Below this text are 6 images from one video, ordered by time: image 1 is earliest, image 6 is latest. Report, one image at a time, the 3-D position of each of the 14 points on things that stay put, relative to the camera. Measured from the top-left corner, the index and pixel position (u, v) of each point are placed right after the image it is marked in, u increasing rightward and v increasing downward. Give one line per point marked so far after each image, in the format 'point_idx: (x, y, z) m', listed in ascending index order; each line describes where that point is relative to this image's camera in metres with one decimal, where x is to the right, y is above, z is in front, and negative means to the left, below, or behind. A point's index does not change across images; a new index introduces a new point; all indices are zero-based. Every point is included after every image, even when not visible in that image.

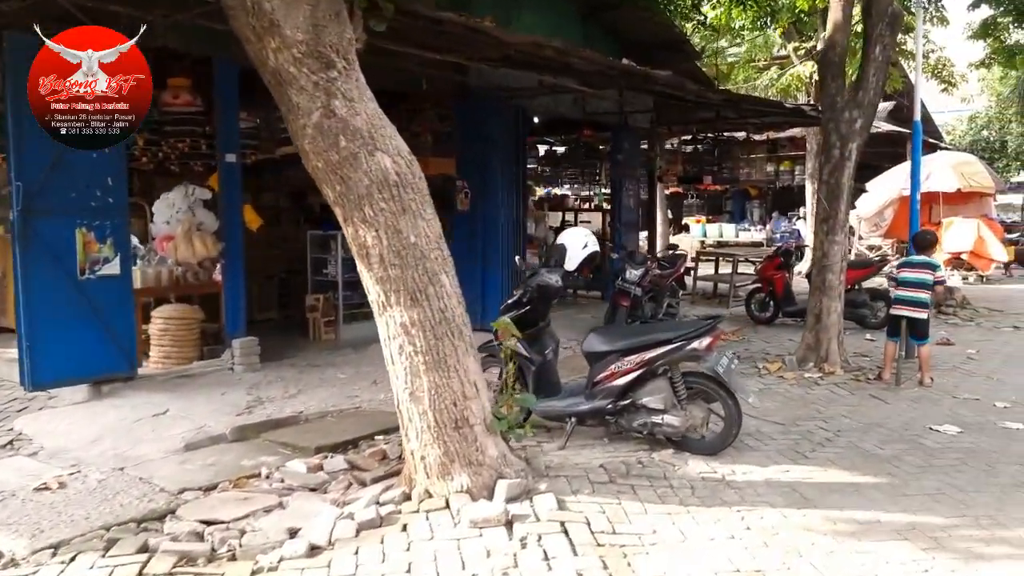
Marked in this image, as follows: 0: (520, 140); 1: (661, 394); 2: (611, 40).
0: (+0.1, +1.6, +9.2) m
1: (+0.8, -0.6, +4.7) m
2: (+1.2, +3.1, +10.6) m
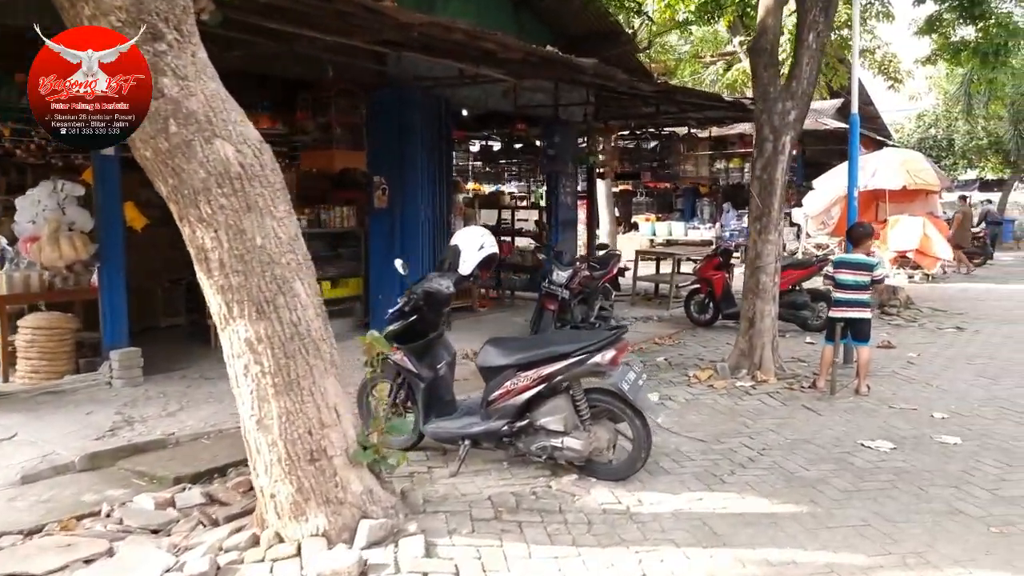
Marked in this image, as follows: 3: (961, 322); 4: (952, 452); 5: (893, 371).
0: (-0.7, +1.6, +8.7) m
1: (+0.2, -0.6, +4.1) m
2: (+0.4, +3.1, +10.1) m
3: (+5.5, -0.4, +10.3) m
4: (+2.5, -0.9, +4.9) m
5: (+3.3, -0.7, +7.3) m
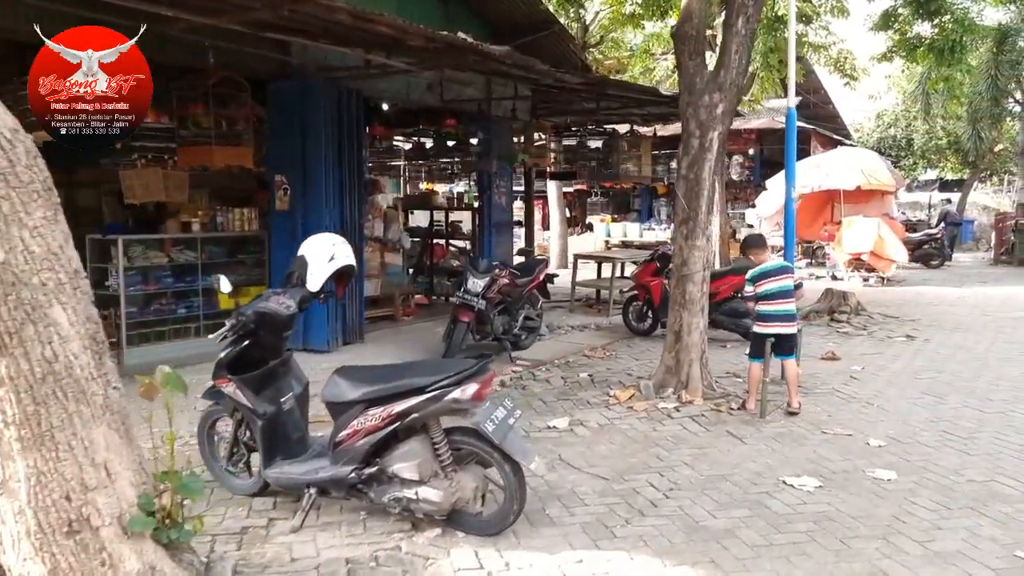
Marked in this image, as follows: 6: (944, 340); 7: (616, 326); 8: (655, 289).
0: (-1.5, +1.5, +8.0) m
1: (-0.4, -0.7, +3.5) m
2: (-0.5, +3.0, +9.5) m
3: (+4.6, -0.5, +9.8) m
4: (+1.9, -1.0, +4.3) m
5: (+2.5, -0.8, +6.7) m
6: (+4.6, -0.6, +9.0) m
7: (+1.2, -0.4, +9.8) m
8: (+1.6, 0.0, +9.1) m
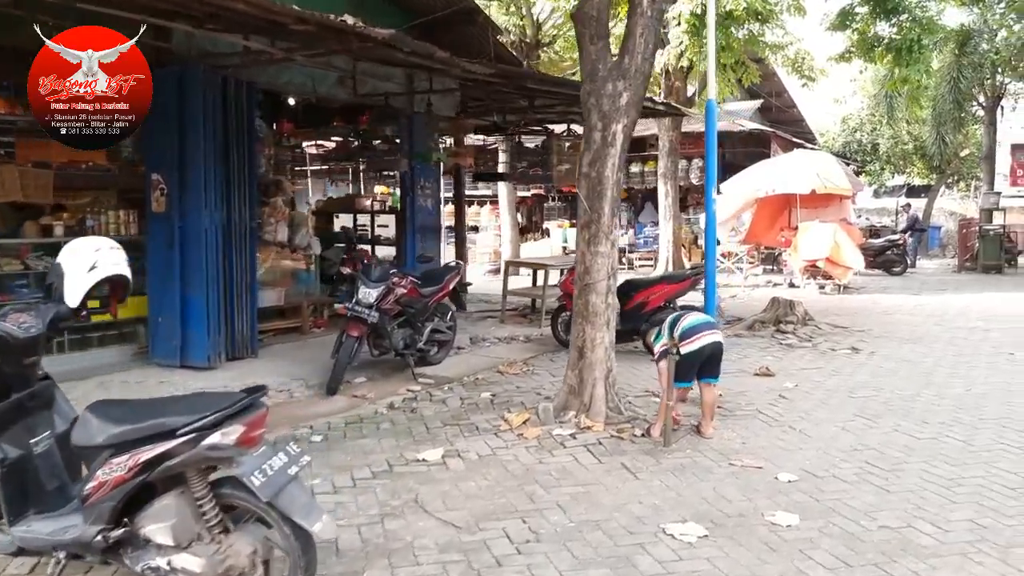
0: (-2.3, +1.4, +7.3) m
1: (-1.1, -0.8, +2.8) m
2: (-1.3, +2.9, +8.8) m
3: (+3.8, -0.6, +9.2) m
4: (+1.1, -1.1, +3.6) m
5: (+1.7, -0.9, +6.0) m
6: (+3.8, -0.6, +8.4) m
7: (+0.3, -0.5, +9.2) m
8: (+0.7, -0.1, +8.4) m
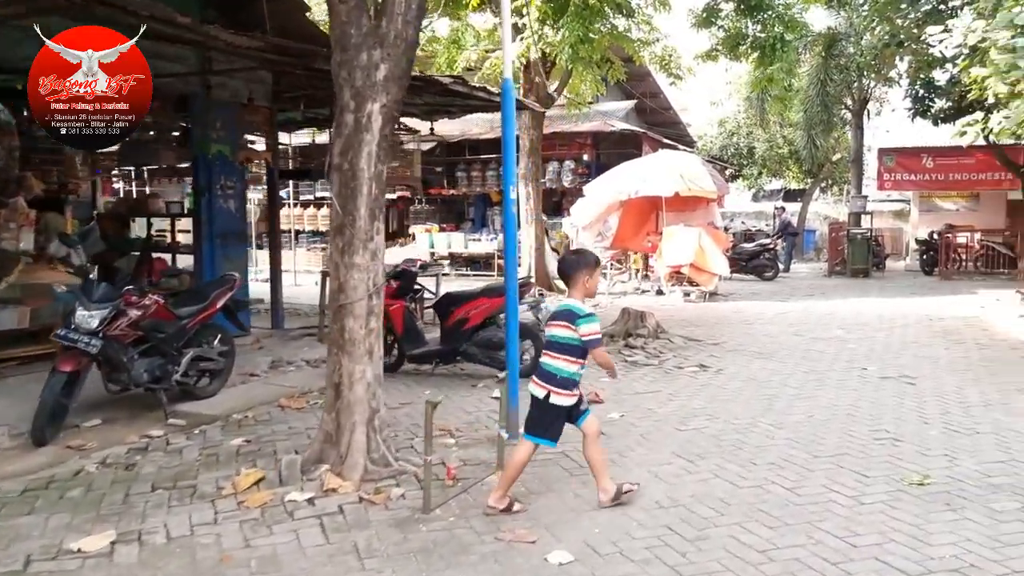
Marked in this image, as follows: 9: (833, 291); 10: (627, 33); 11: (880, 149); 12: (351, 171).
0: (-3.9, +1.3, +5.8) m
1: (-2.2, -0.9, +1.5) m
2: (-3.1, +2.8, +7.4) m
3: (+2.0, -0.7, +8.4) m
4: (0.0, -1.2, +2.6) m
5: (+0.3, -1.0, +5.1) m
6: (+2.1, -0.7, +7.6) m
7: (-1.4, -0.7, +8.0) m
8: (-1.0, -0.2, +7.3) m
9: (+5.8, -0.1, +15.3) m
10: (+2.0, +4.3, +14.3) m
11: (+8.1, +3.1, +18.6) m
12: (-0.8, +0.6, +4.4) m
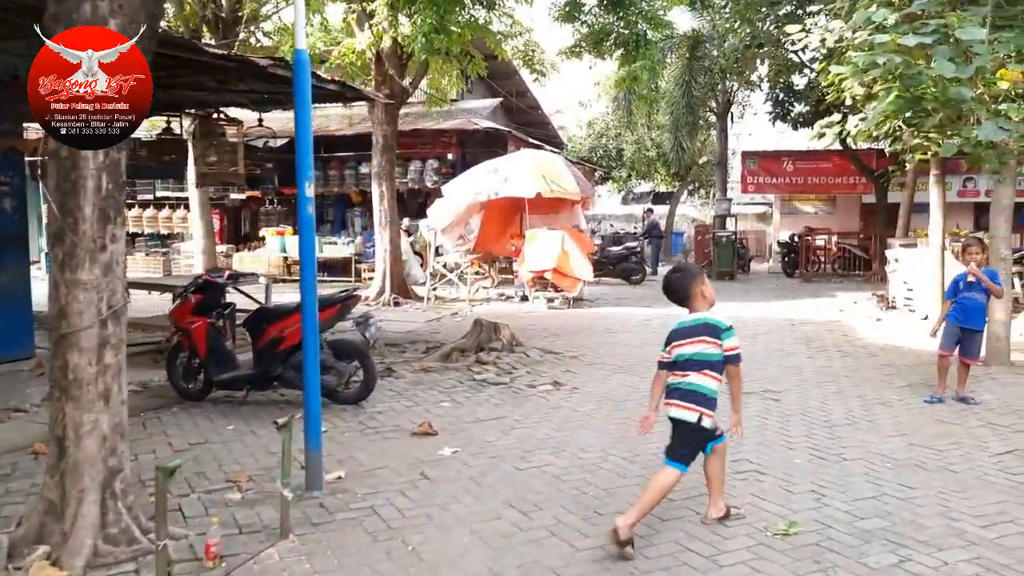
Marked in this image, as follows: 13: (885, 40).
0: (-4.9, +1.1, +4.3) m
1: (-2.6, -1.0, +0.2) m
2: (-4.4, +2.7, +6.0) m
3: (+0.5, -0.8, +7.7) m
4: (-0.6, -1.3, +1.6) m
5: (-0.7, -1.1, +4.1) m
6: (+0.7, -0.8, +7.0) m
7: (-2.8, -0.8, +6.8) m
8: (-2.3, -0.3, +6.2) m
9: (+3.3, -0.1, +15.1) m
10: (-0.4, +4.2, +13.6) m
11: (+5.1, +3.0, +18.7) m
12: (-1.7, +0.5, +3.3) m
13: (+3.3, +2.2, +7.4) m
